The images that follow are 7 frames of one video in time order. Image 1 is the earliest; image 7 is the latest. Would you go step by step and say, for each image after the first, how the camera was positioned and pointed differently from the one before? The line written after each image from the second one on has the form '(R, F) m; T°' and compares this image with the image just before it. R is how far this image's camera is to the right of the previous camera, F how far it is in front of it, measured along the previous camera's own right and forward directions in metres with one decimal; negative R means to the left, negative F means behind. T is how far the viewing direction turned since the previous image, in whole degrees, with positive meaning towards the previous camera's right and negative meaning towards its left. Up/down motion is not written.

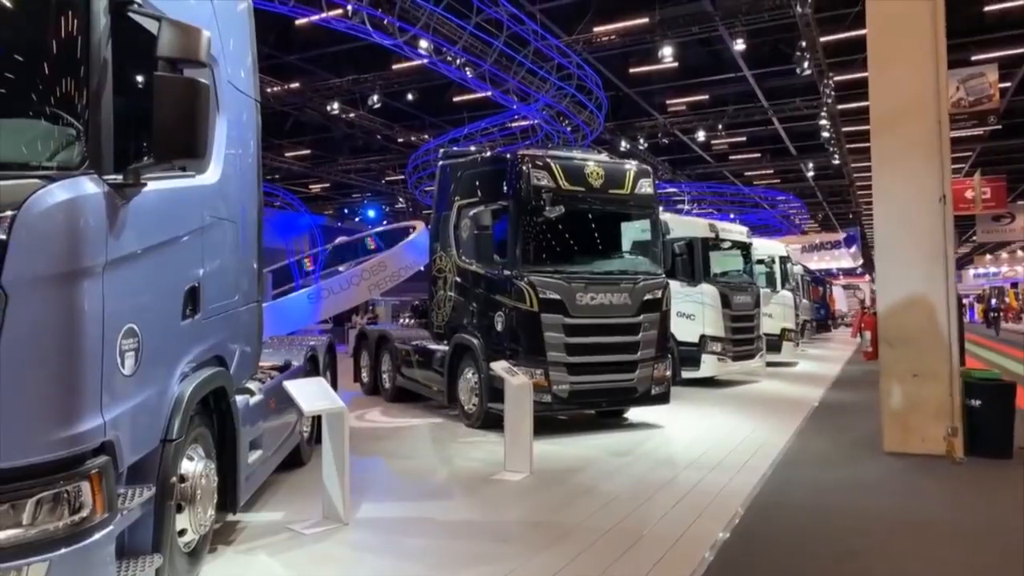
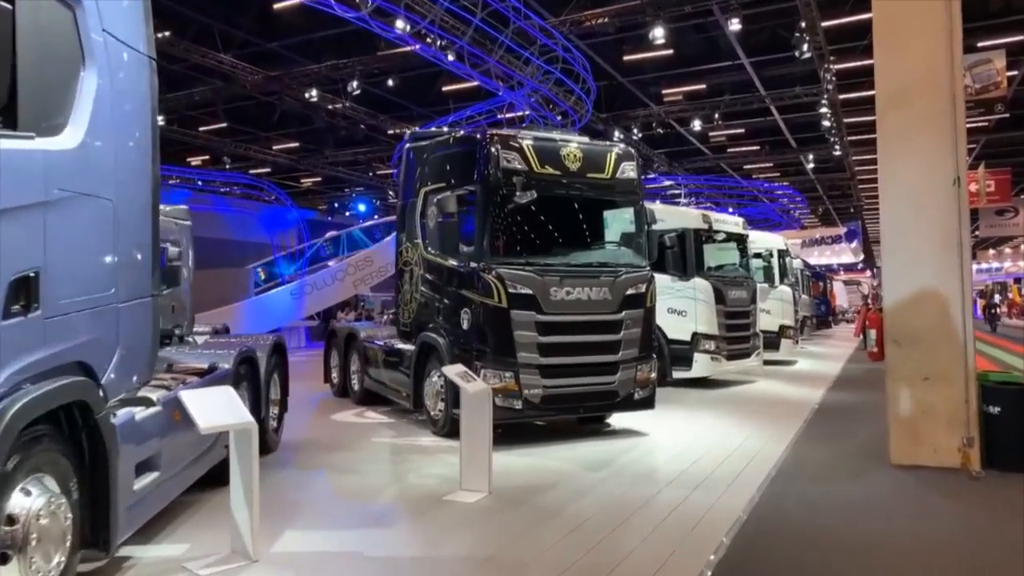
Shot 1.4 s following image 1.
(+0.3, +0.7) m; 0°
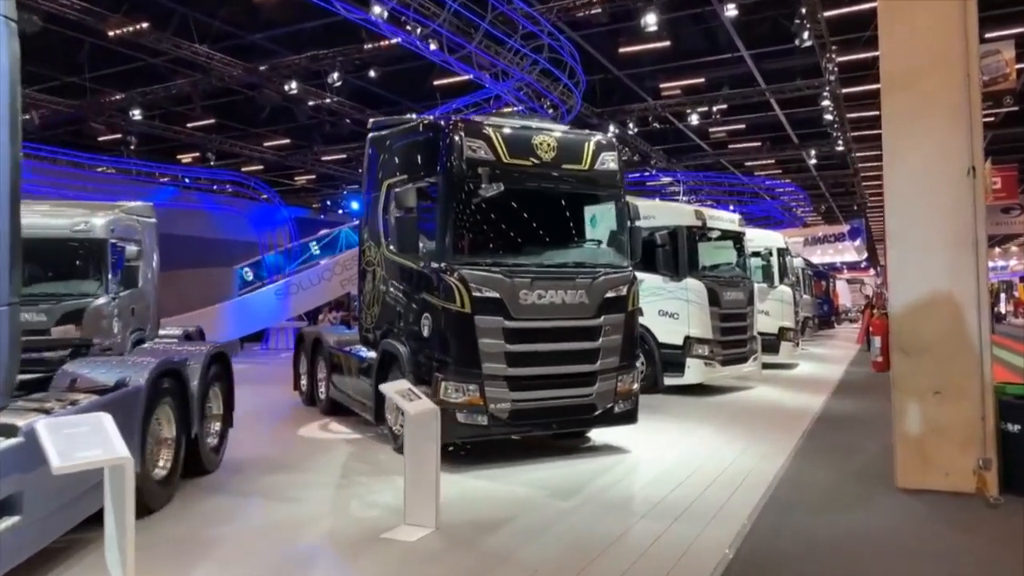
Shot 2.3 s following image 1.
(+0.3, +0.7) m; 0°
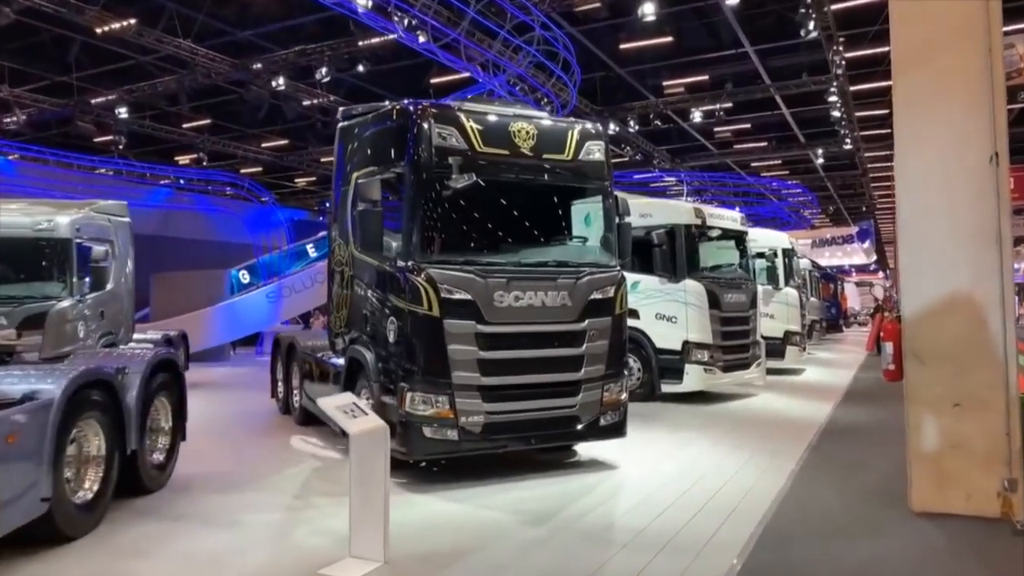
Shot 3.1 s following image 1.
(+0.2, +0.5) m; -1°
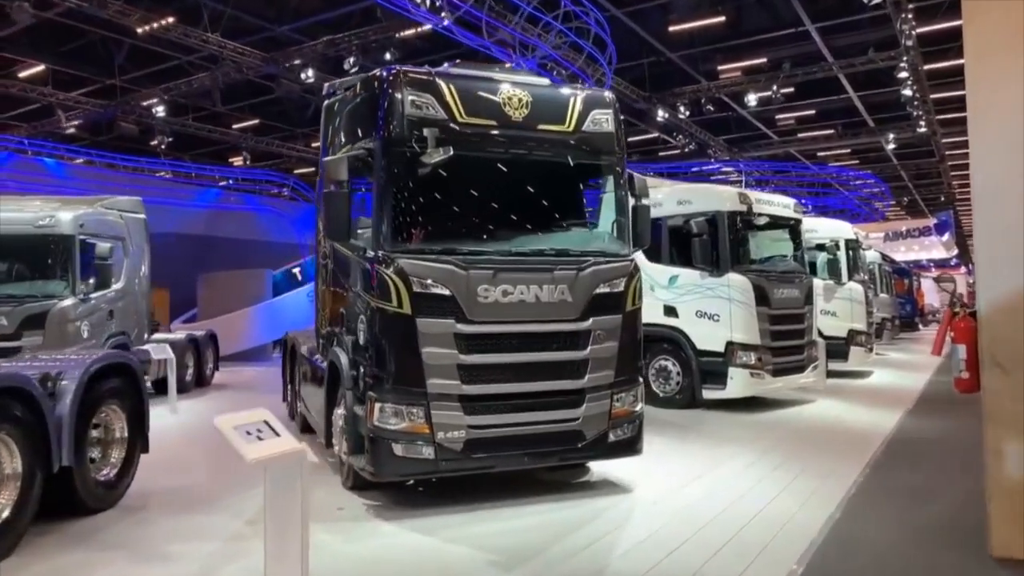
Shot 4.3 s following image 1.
(+0.5, +0.8) m; -5°
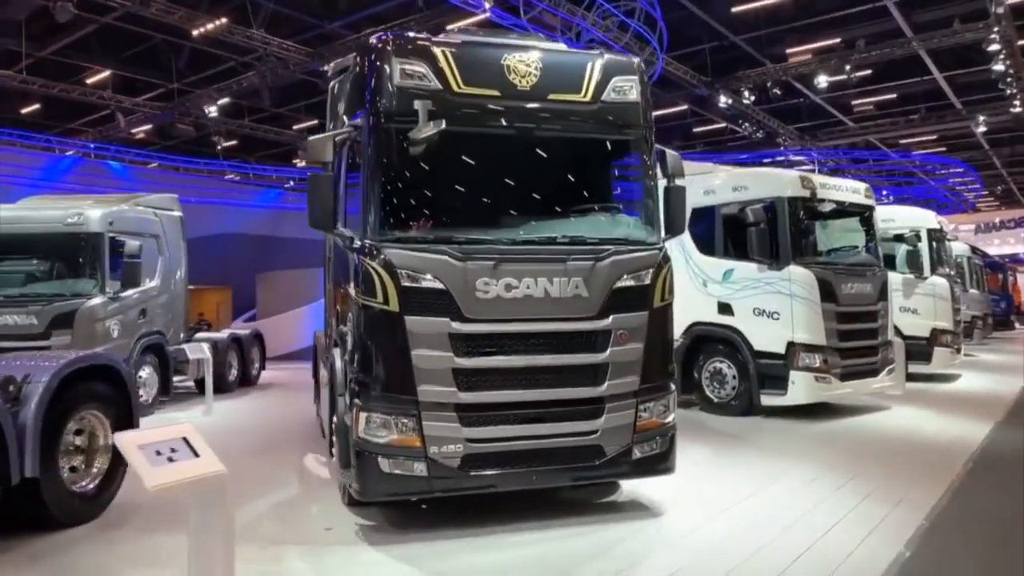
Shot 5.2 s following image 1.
(+0.4, +0.6) m; -5°
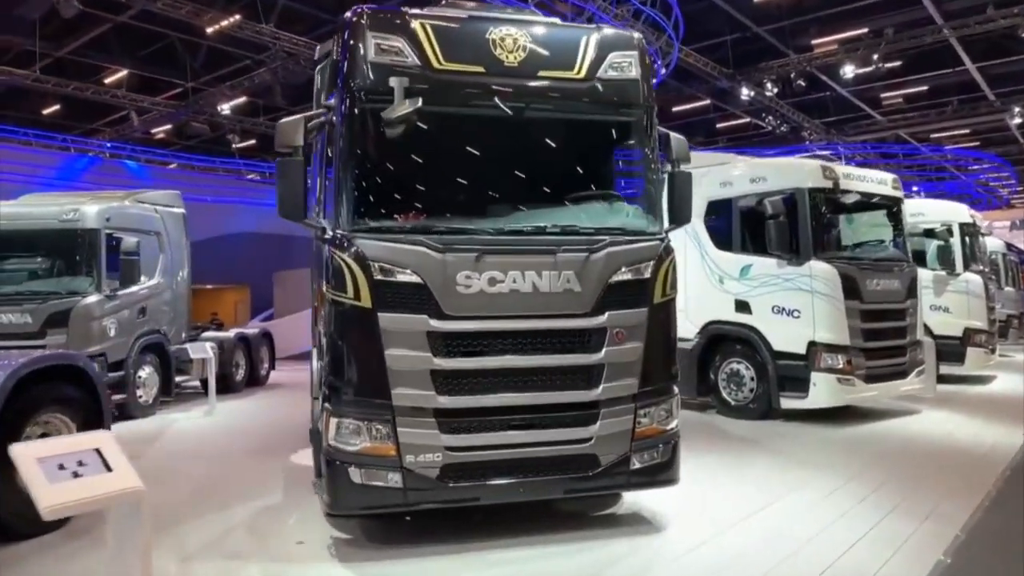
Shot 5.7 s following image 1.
(+0.2, +0.4) m; -2°
